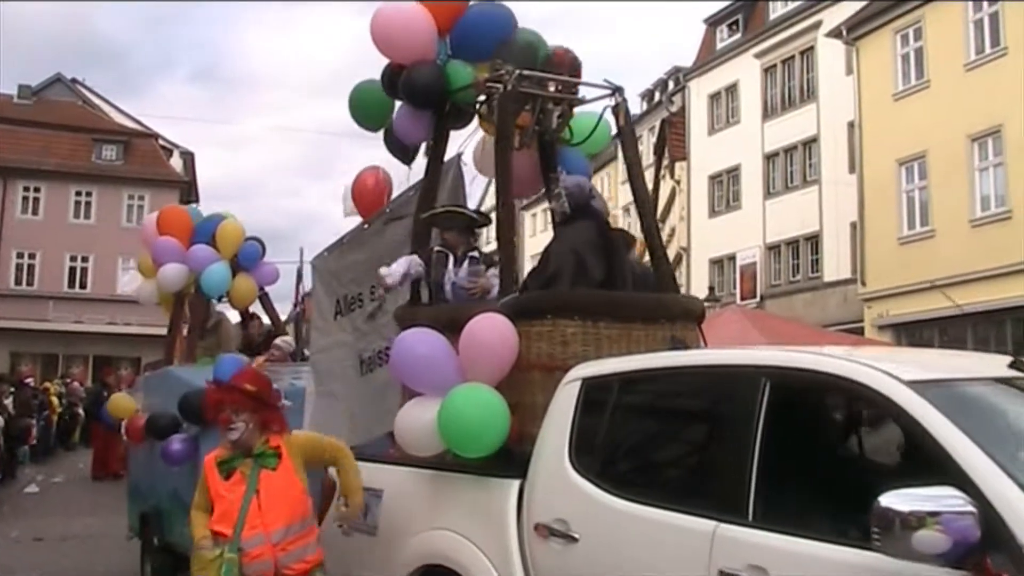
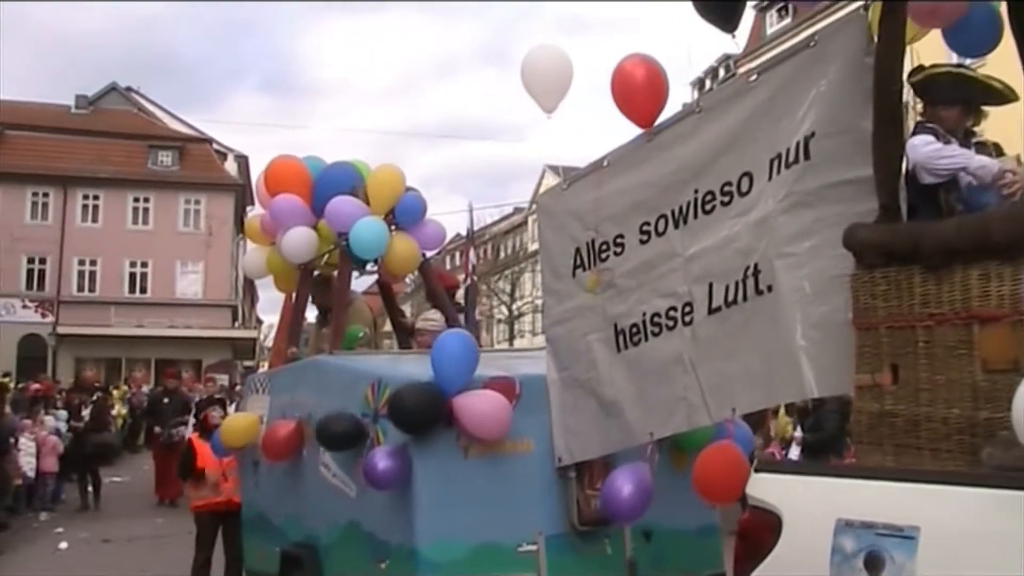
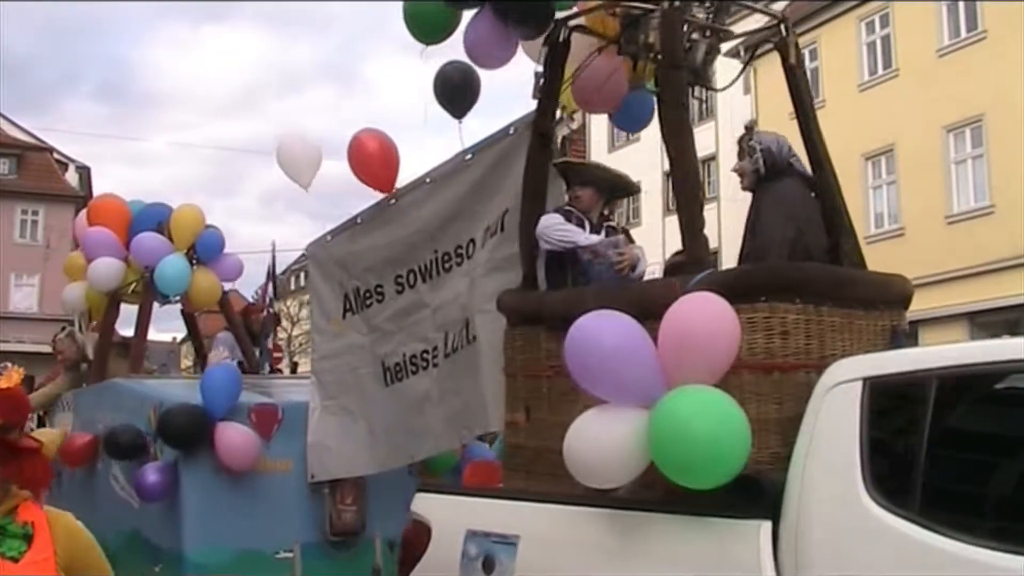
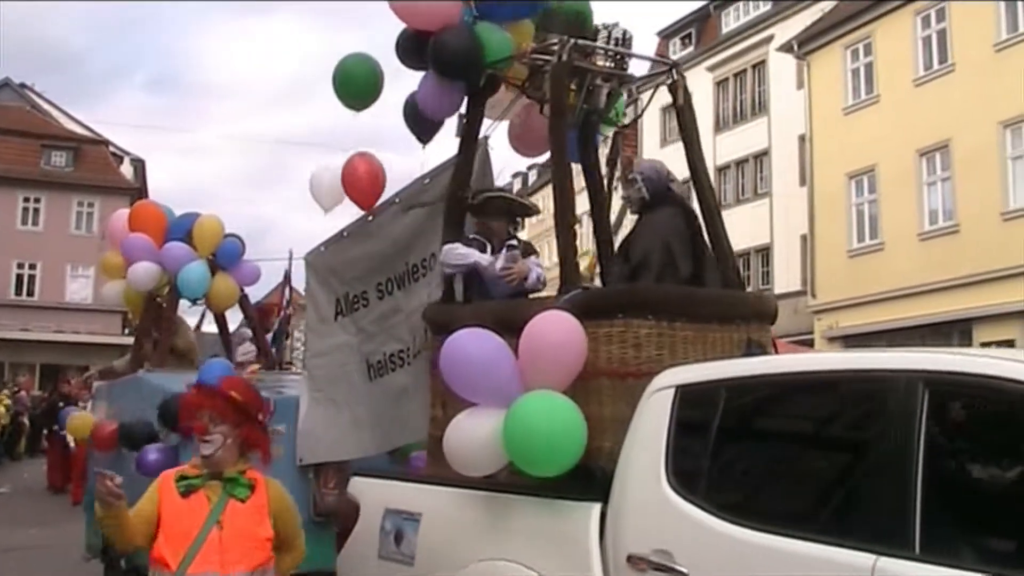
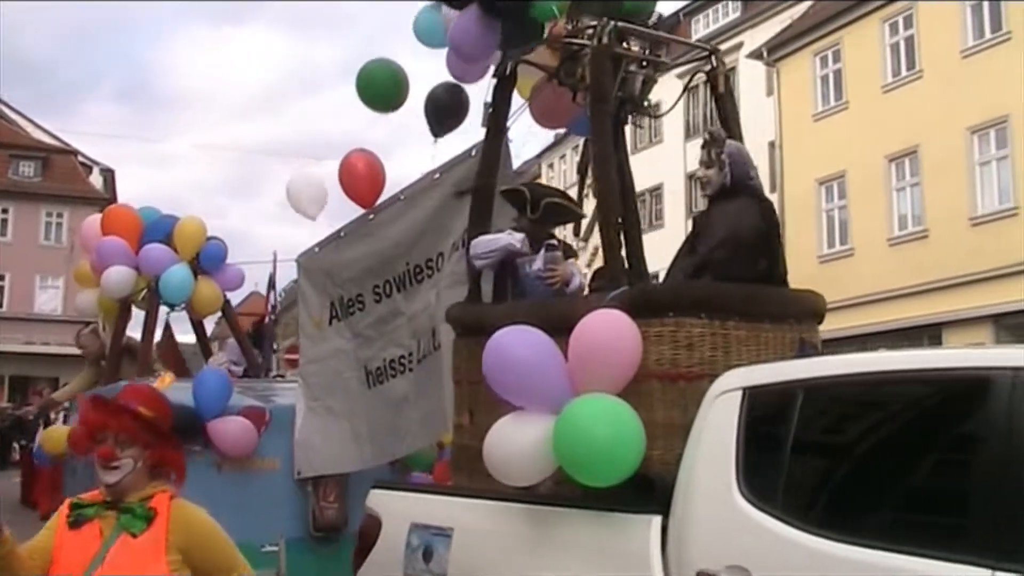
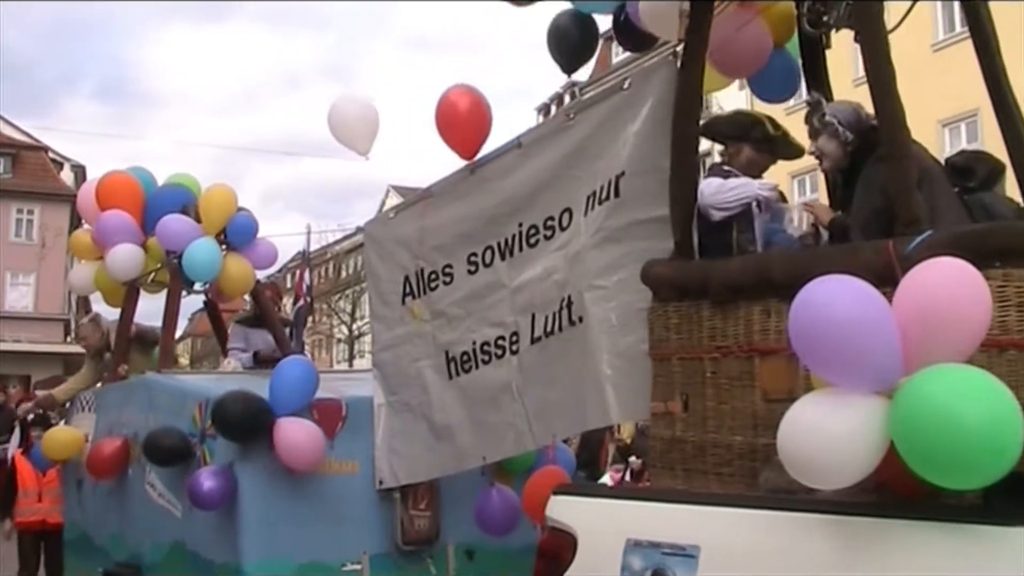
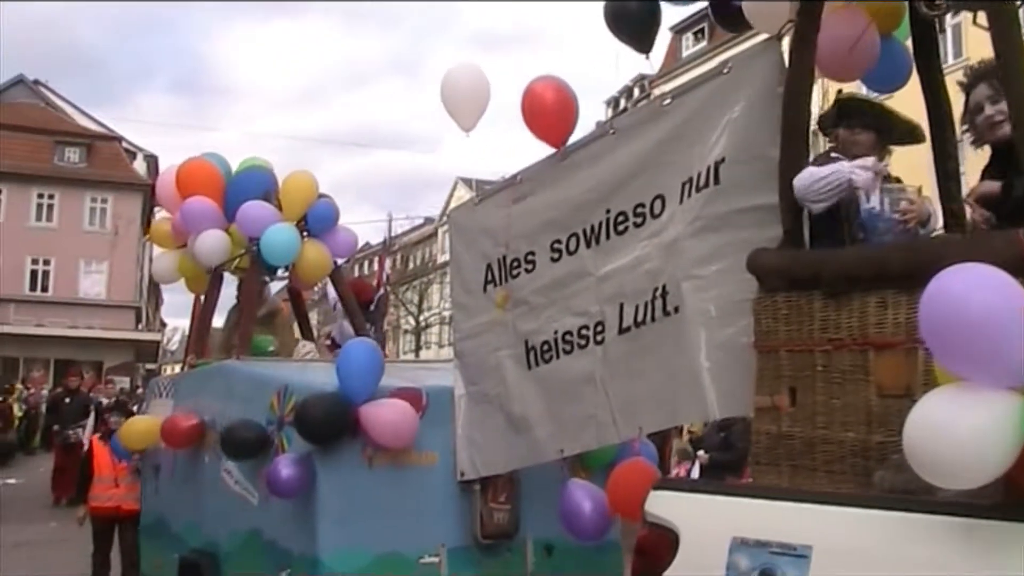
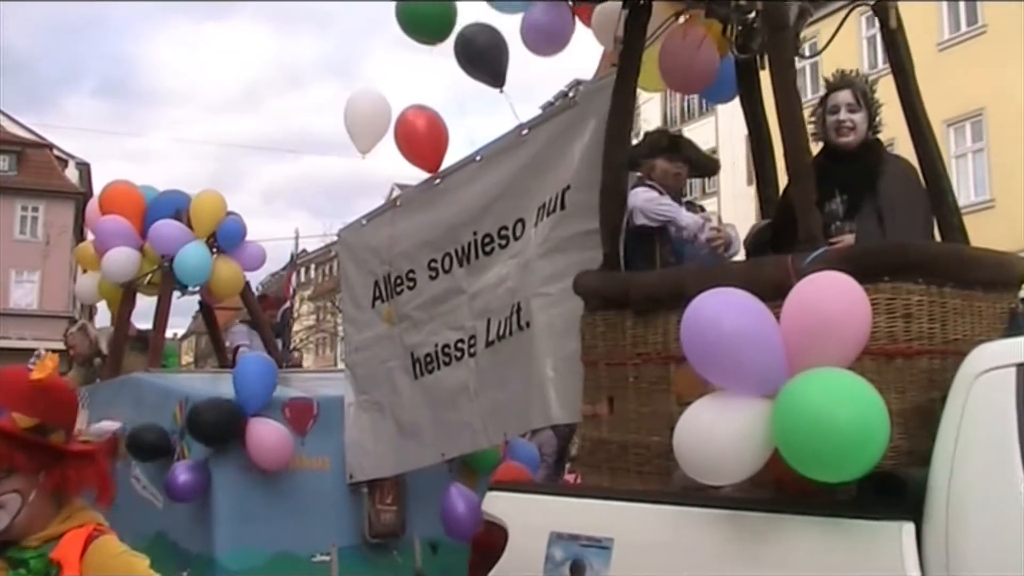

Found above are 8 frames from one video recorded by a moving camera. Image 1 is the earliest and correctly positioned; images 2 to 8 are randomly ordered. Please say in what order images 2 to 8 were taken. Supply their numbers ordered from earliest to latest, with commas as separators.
4, 5, 3, 8, 6, 7, 2
